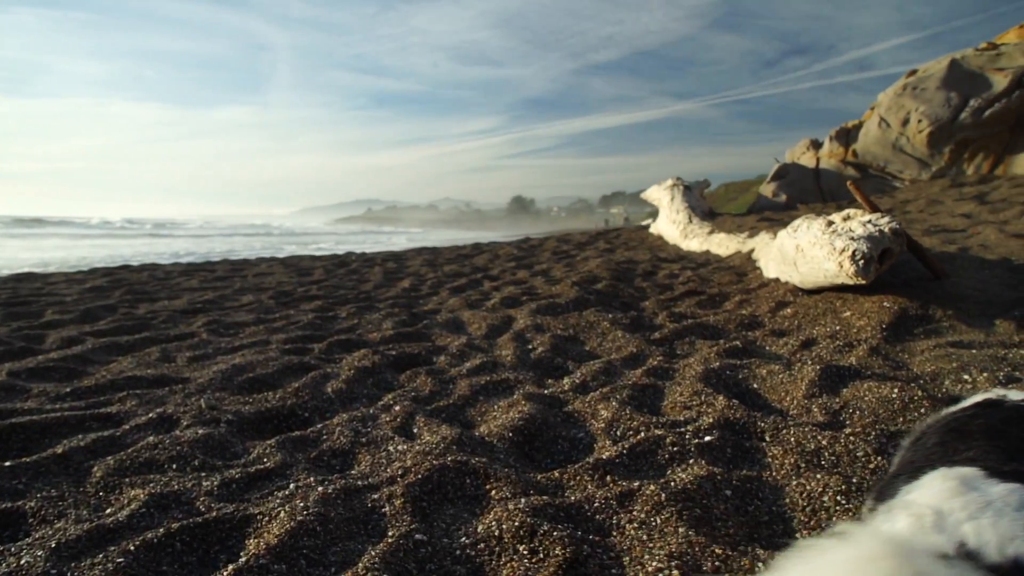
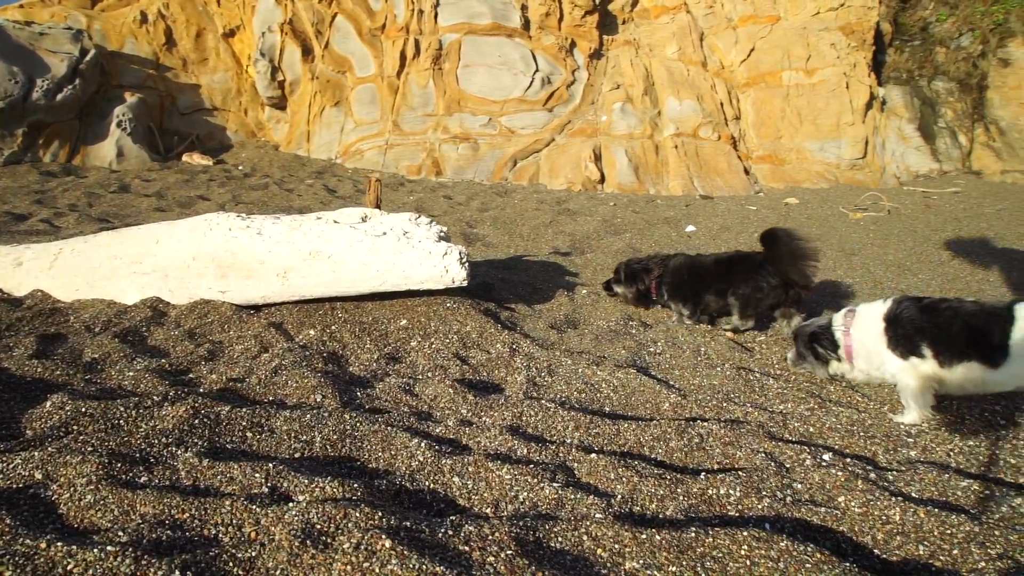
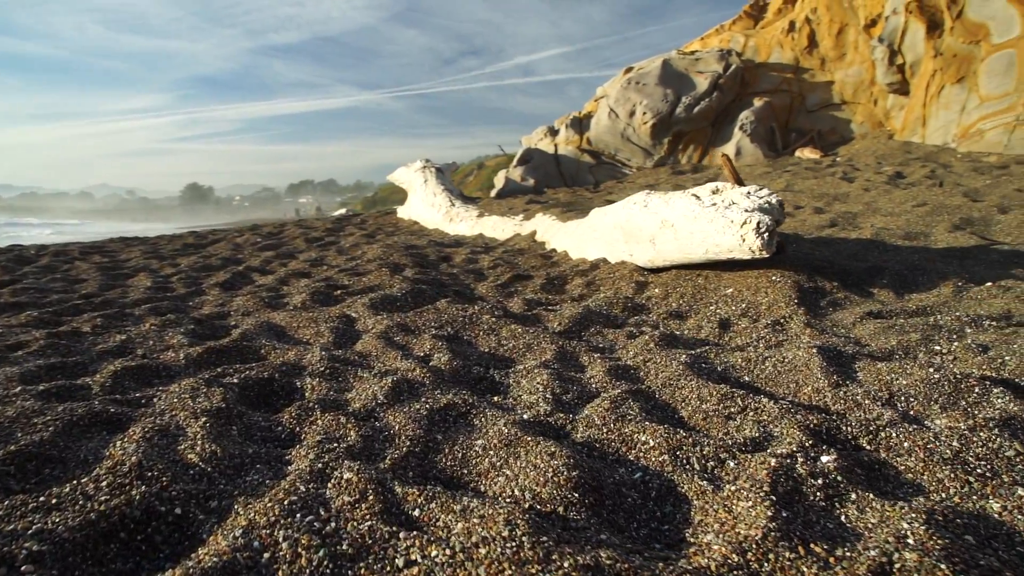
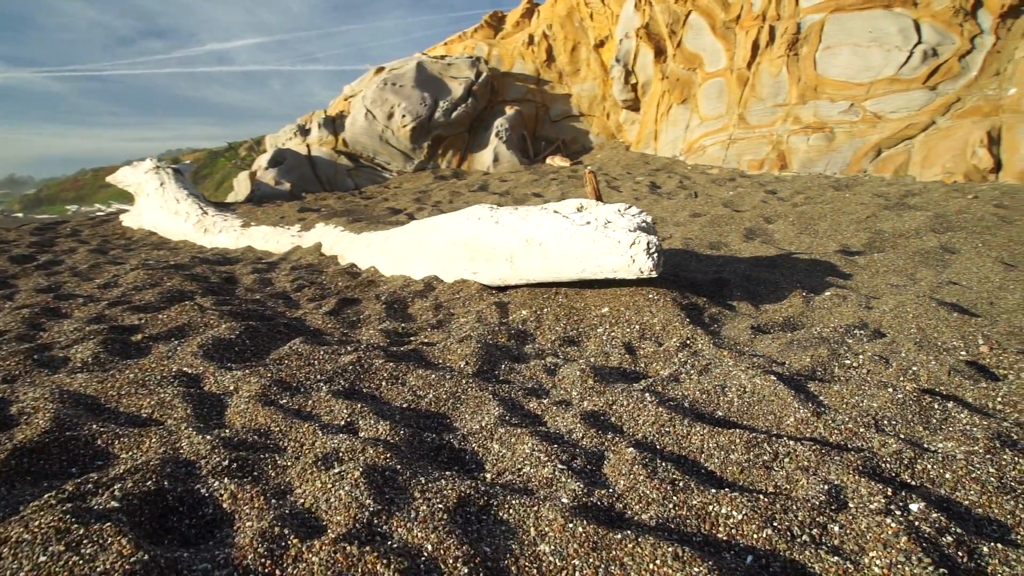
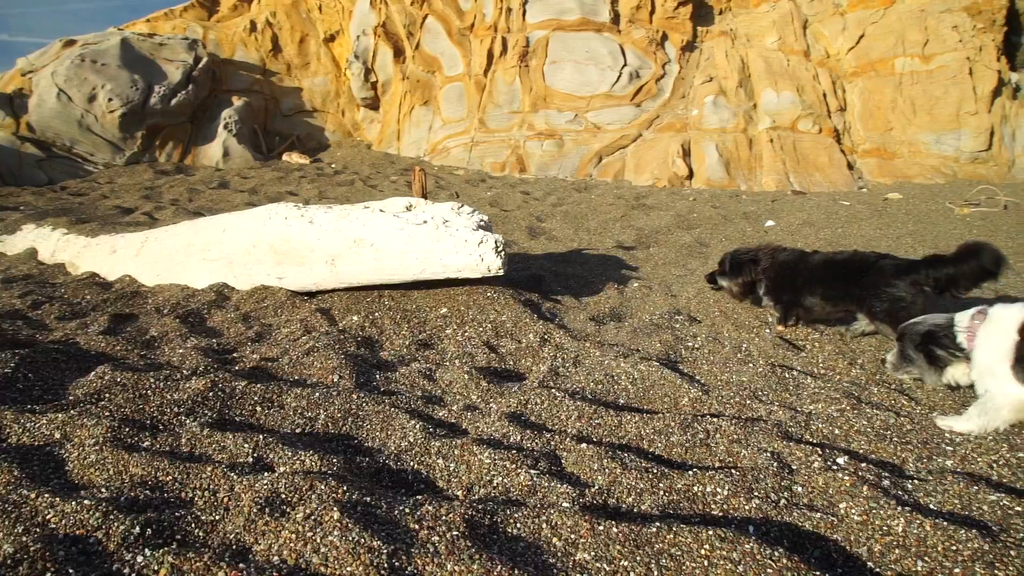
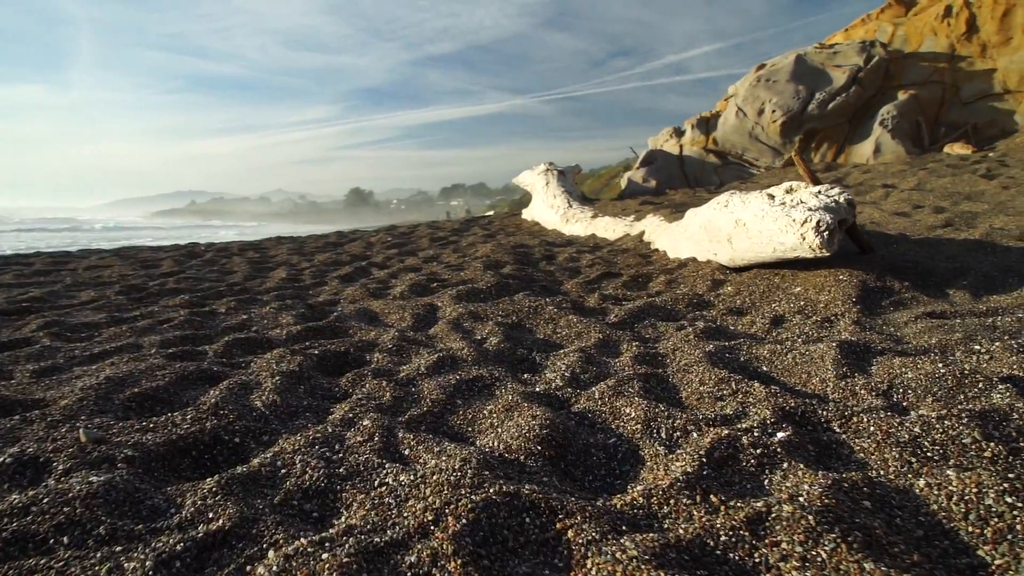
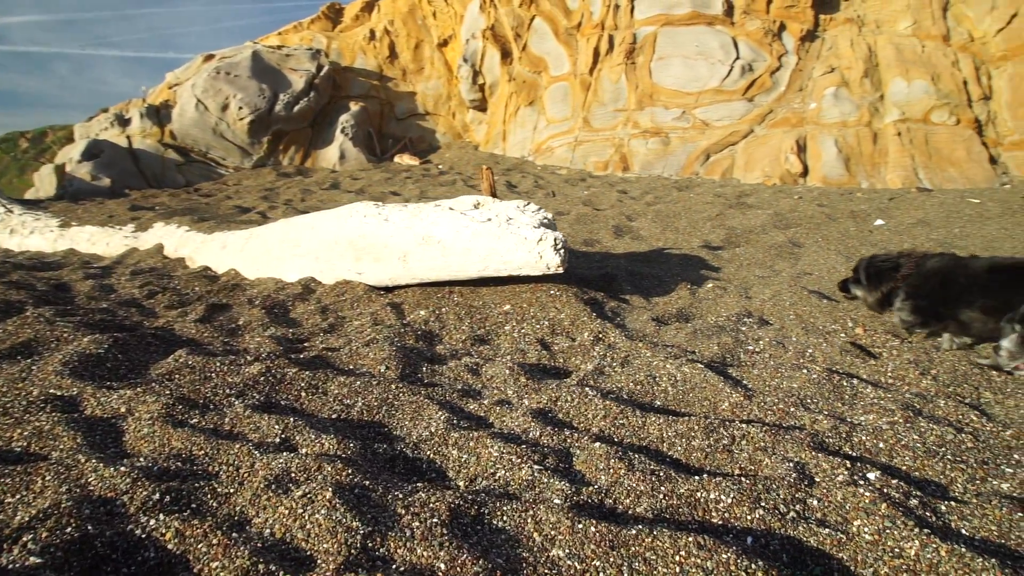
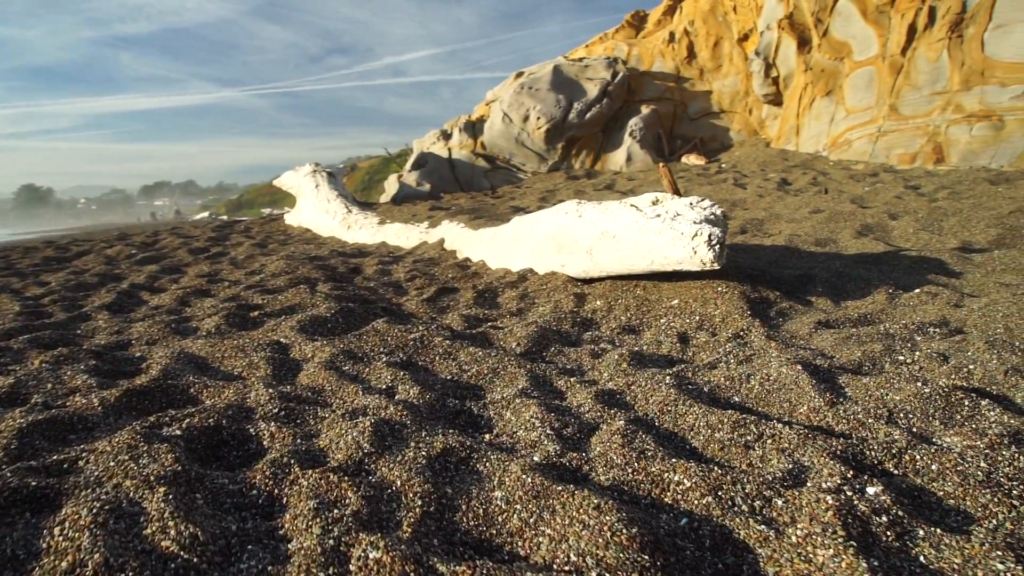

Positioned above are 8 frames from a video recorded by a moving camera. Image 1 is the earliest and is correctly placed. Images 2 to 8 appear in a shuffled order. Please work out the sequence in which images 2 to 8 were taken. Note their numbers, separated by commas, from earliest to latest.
6, 3, 8, 4, 7, 5, 2
